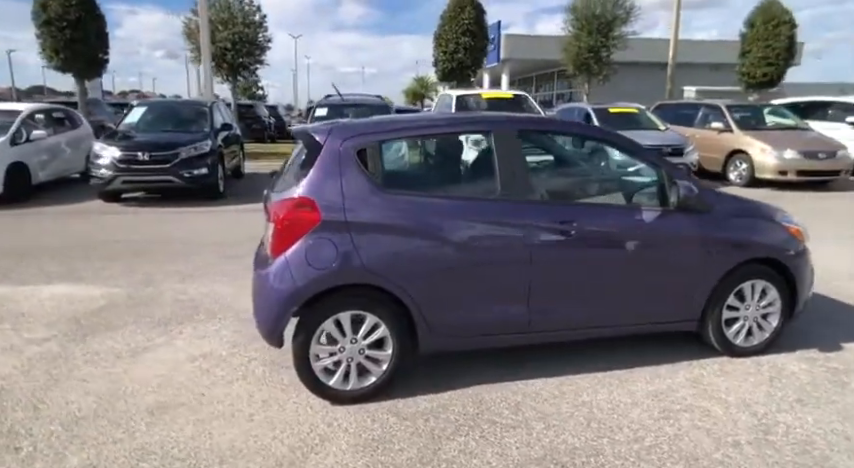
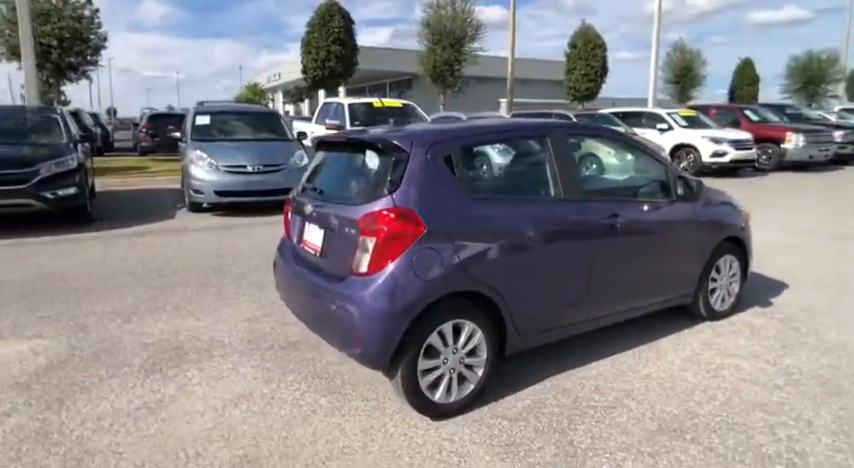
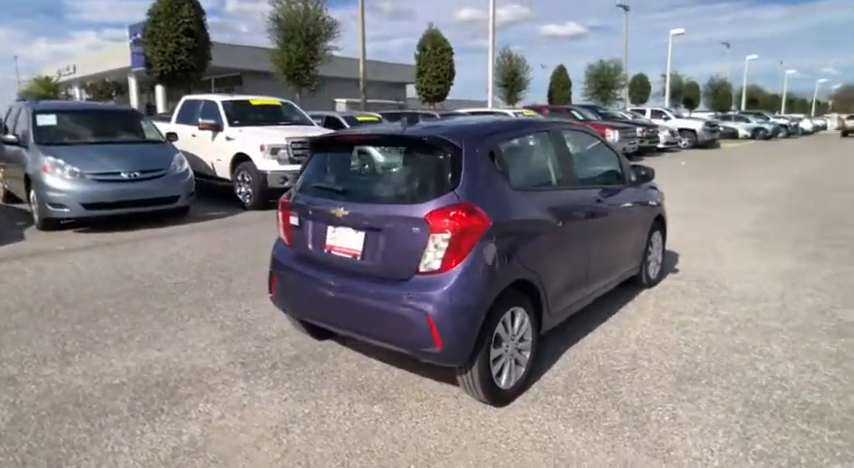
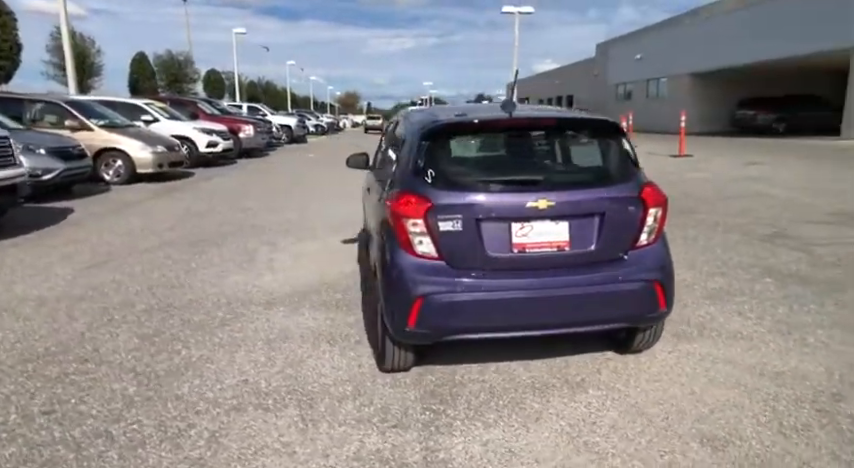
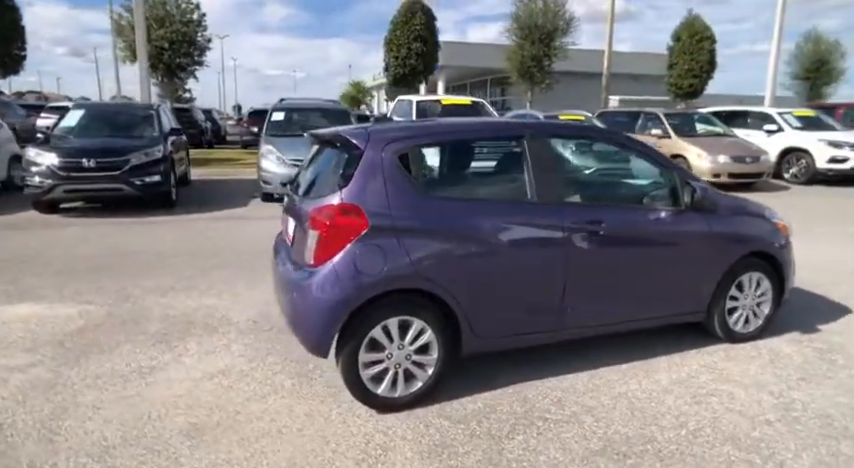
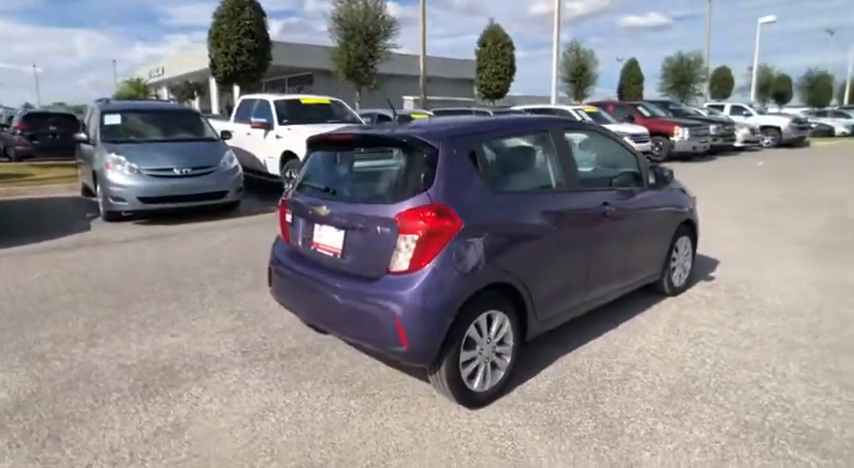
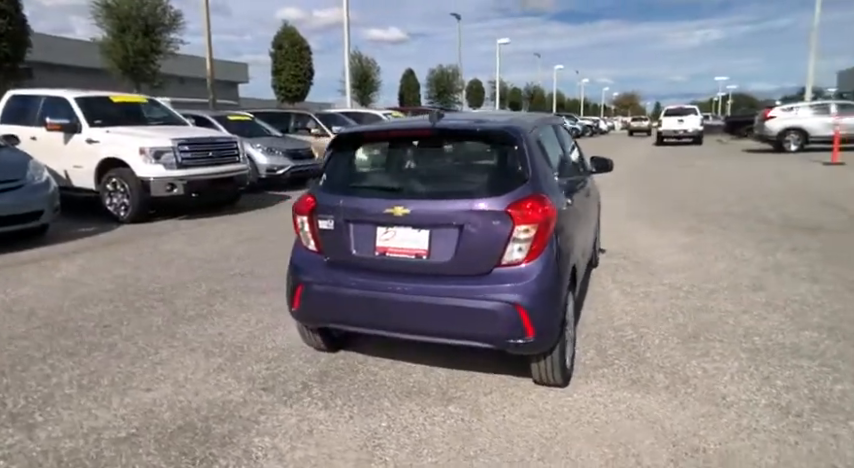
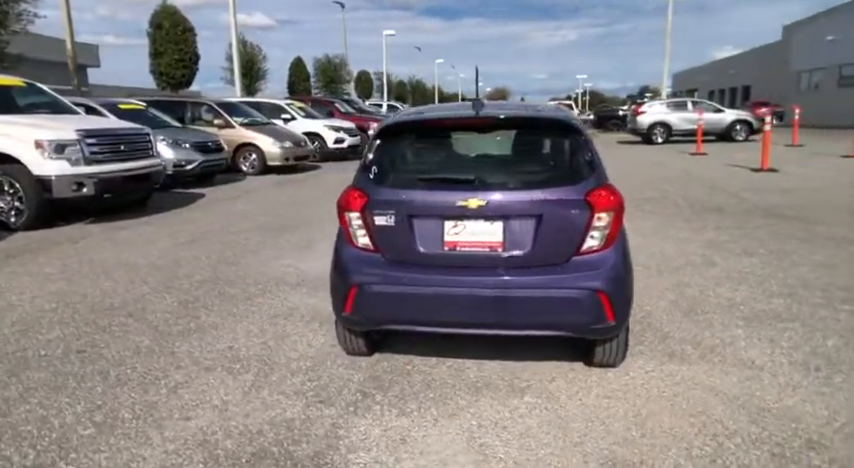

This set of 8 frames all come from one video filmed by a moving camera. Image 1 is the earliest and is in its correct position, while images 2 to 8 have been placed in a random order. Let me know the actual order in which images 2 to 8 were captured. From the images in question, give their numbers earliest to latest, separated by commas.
5, 2, 6, 3, 7, 8, 4
